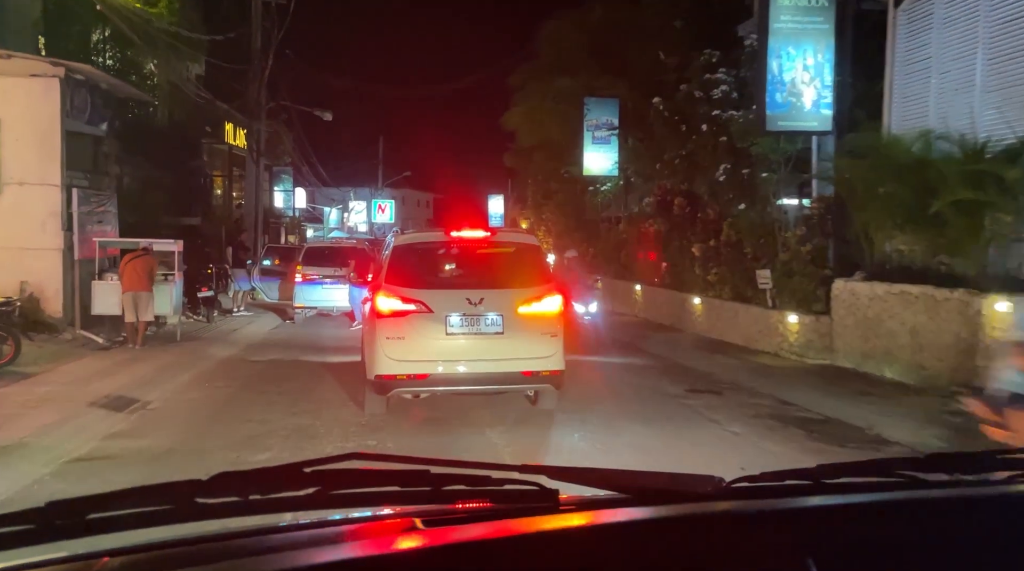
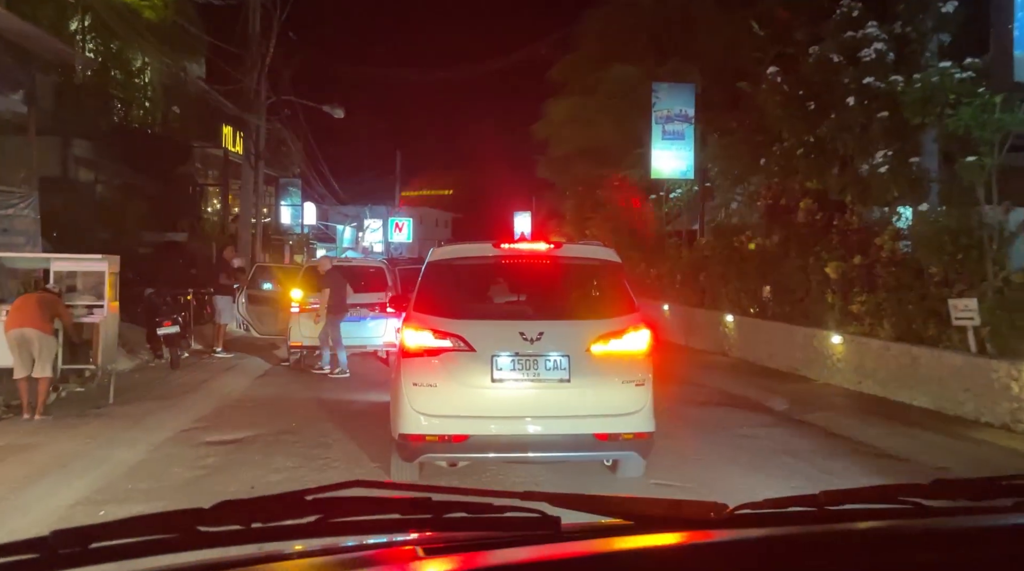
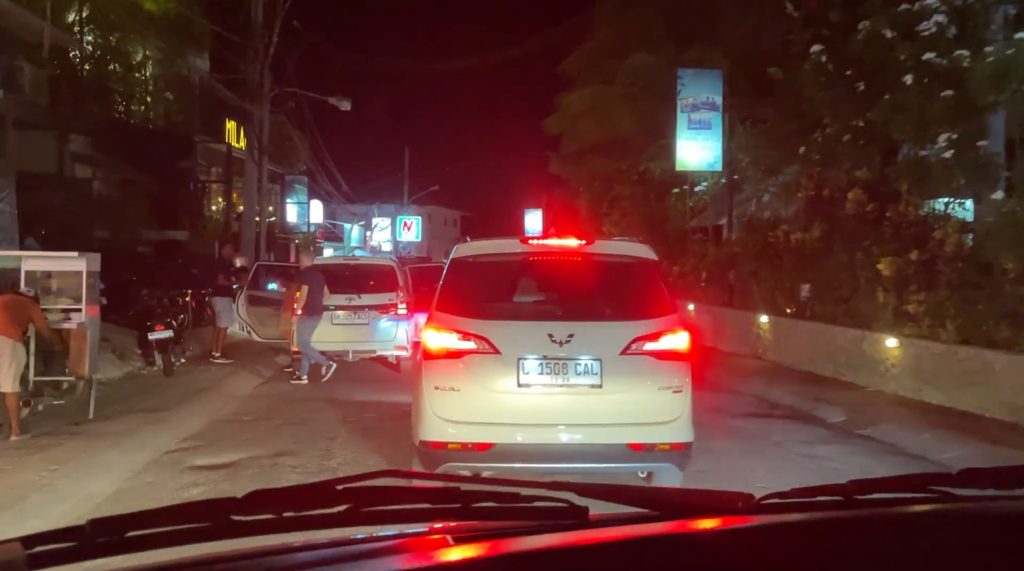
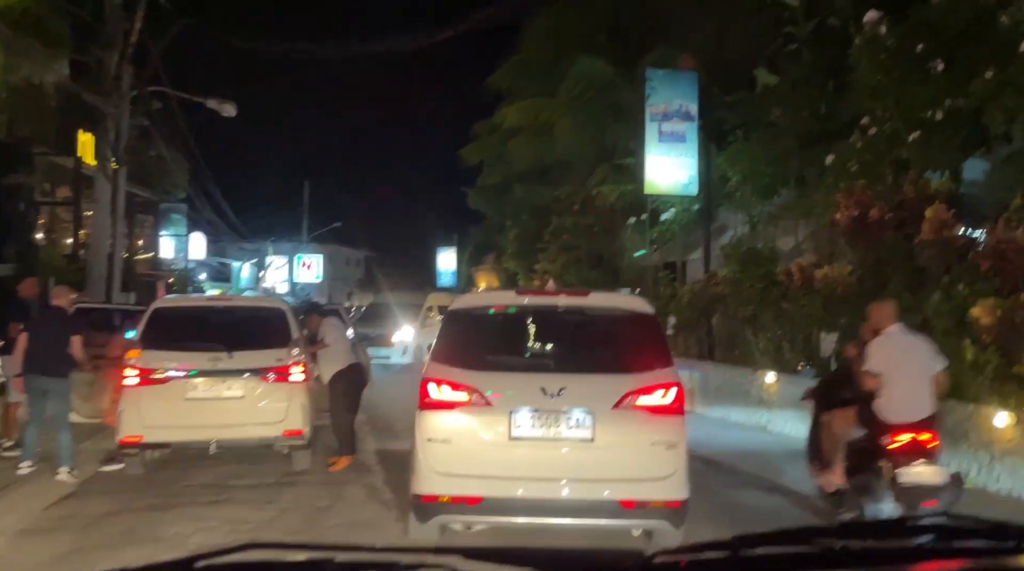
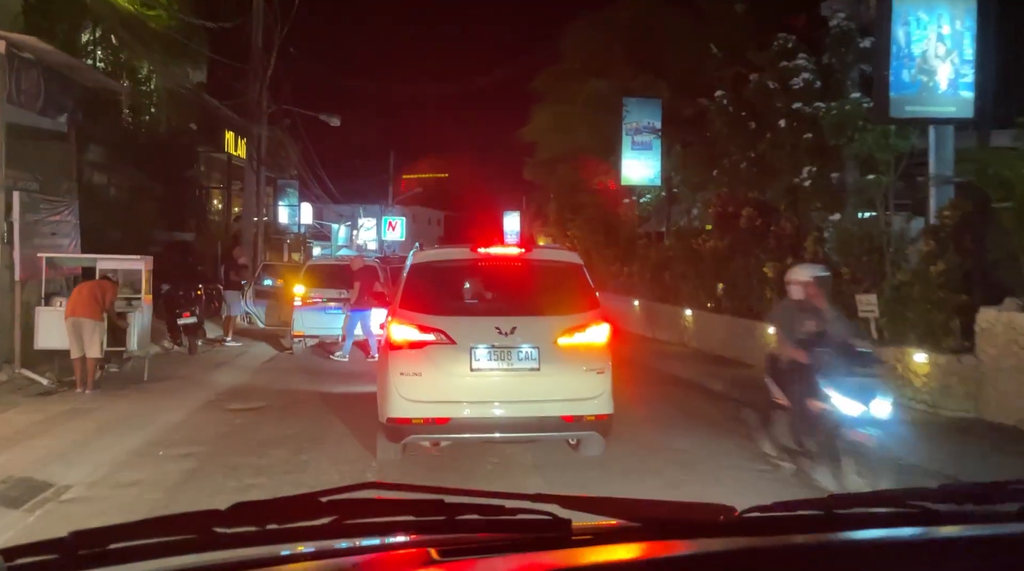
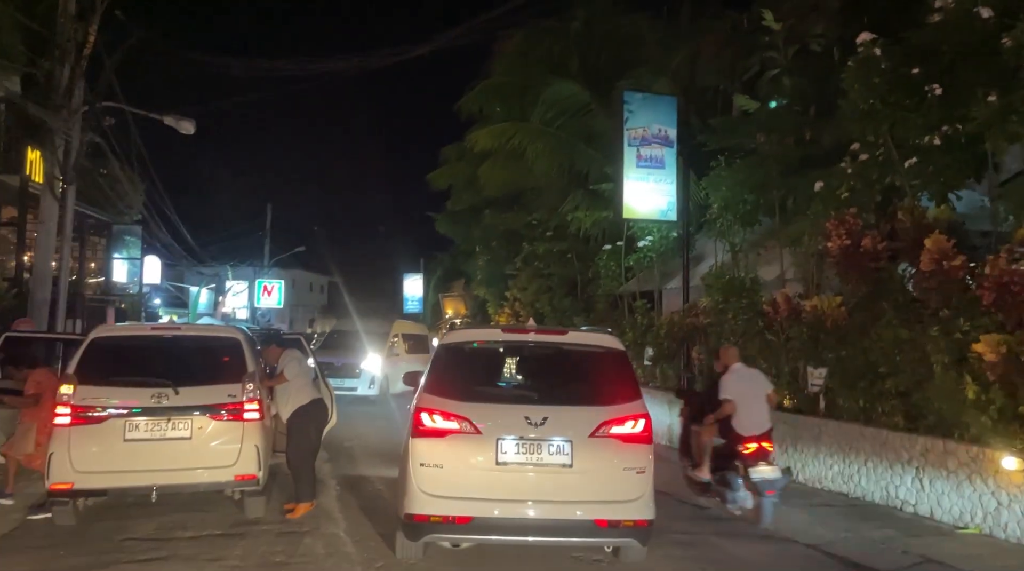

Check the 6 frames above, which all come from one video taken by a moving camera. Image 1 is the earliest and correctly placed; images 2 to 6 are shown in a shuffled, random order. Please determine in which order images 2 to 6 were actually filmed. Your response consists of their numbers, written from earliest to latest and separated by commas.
5, 2, 3, 4, 6
